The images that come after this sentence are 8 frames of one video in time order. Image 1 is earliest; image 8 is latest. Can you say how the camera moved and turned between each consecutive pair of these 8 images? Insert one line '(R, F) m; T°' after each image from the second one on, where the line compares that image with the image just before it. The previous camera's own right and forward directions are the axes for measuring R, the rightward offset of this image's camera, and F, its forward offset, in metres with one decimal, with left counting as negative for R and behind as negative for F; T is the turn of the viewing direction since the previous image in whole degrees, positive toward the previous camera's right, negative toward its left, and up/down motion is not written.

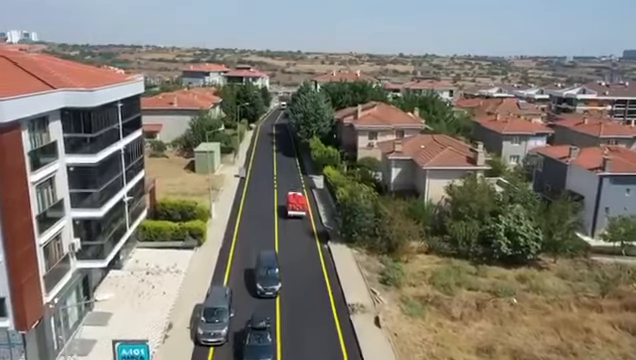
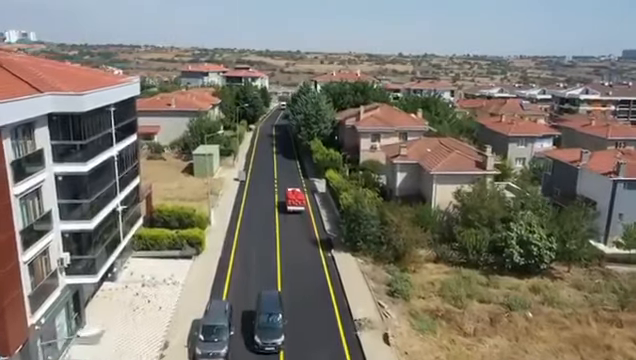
(-0.3, +1.5) m; 0°
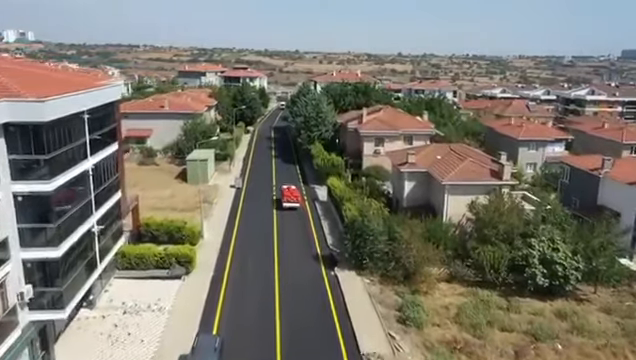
(-0.2, +3.1) m; 0°
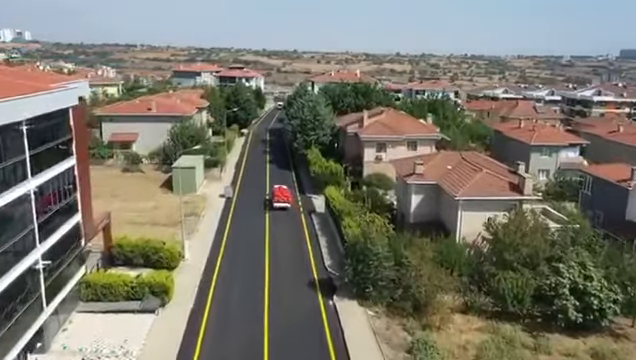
(+0.1, +4.1) m; 0°
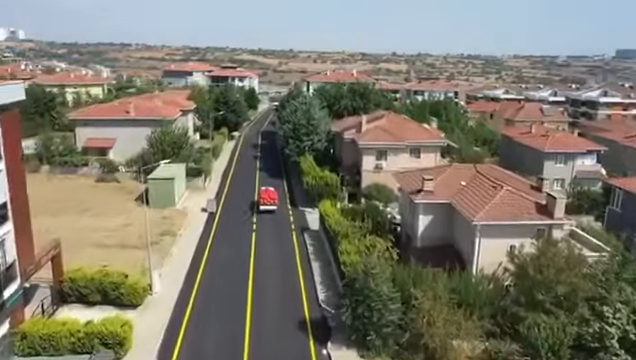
(+0.2, +4.9) m; 0°
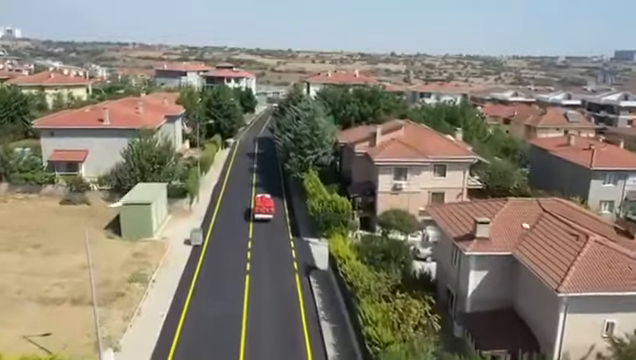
(-0.7, +7.7) m; 0°
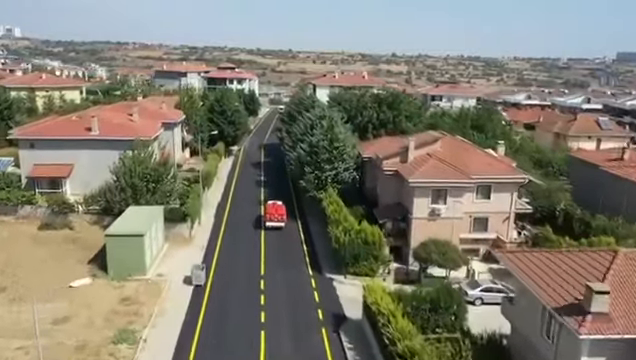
(-1.7, +6.1) m; 0°
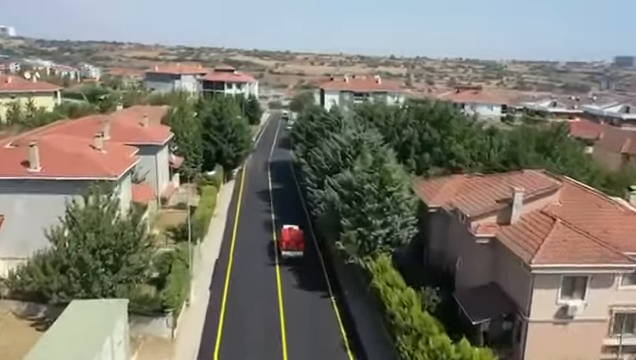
(-2.7, +13.1) m; 0°
